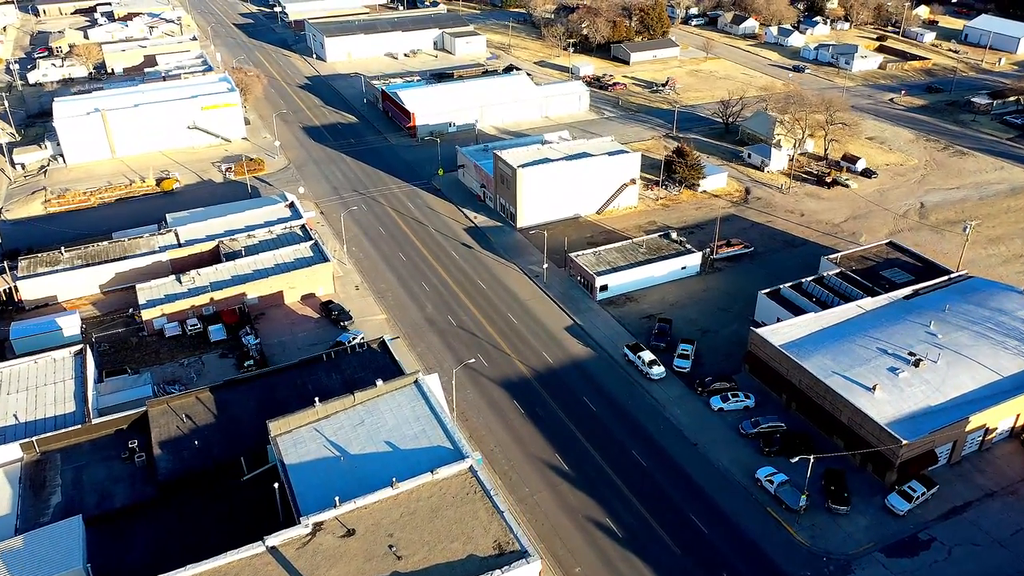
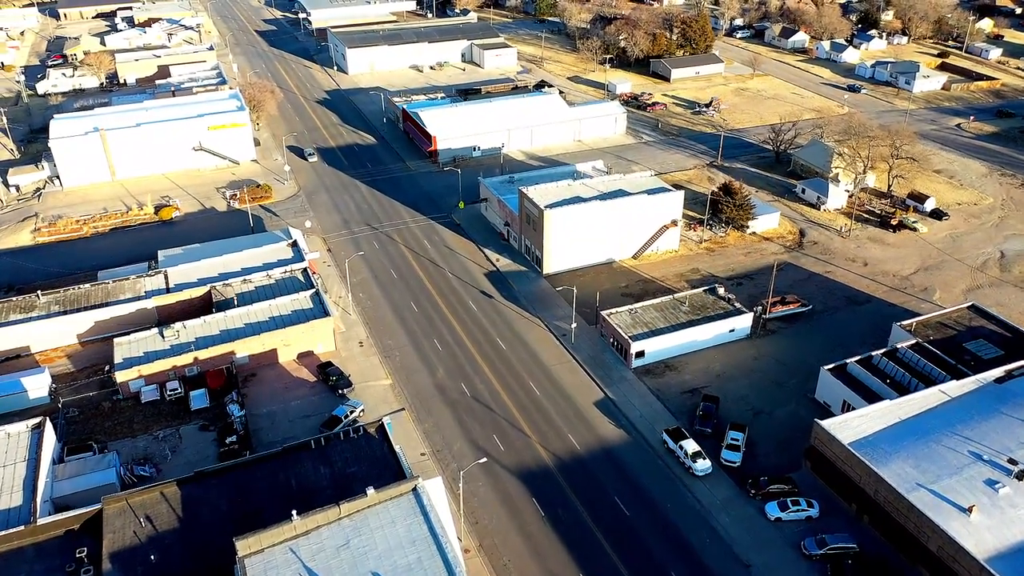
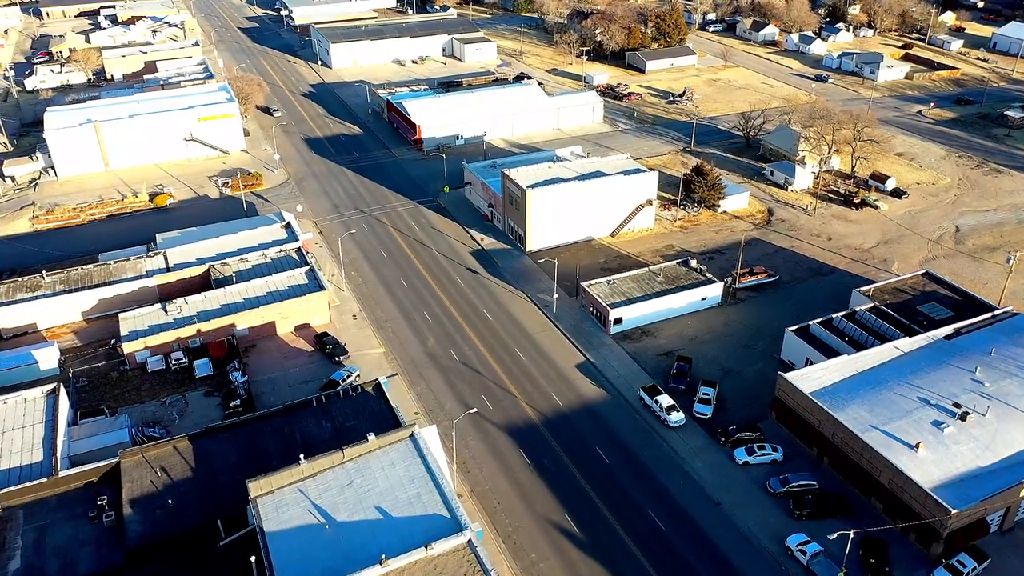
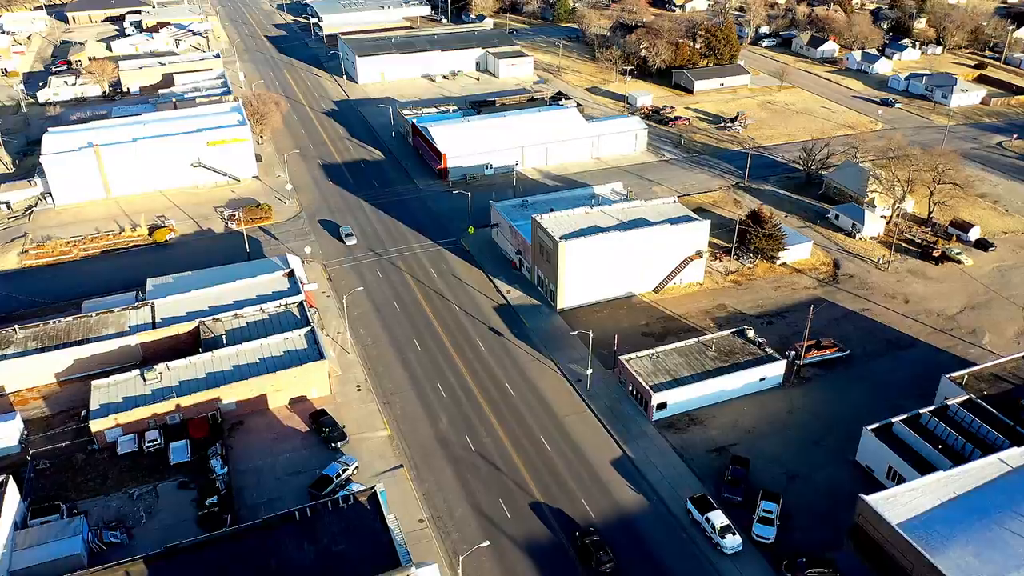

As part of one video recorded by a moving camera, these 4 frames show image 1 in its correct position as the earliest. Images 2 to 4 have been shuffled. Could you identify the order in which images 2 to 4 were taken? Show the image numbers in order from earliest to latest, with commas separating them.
3, 2, 4
